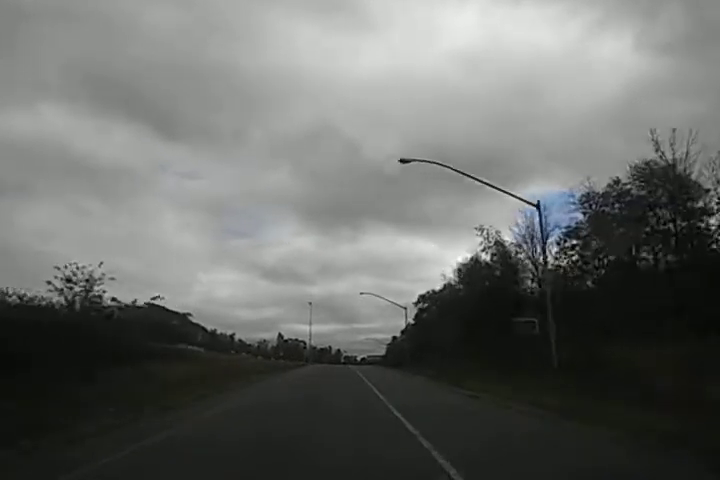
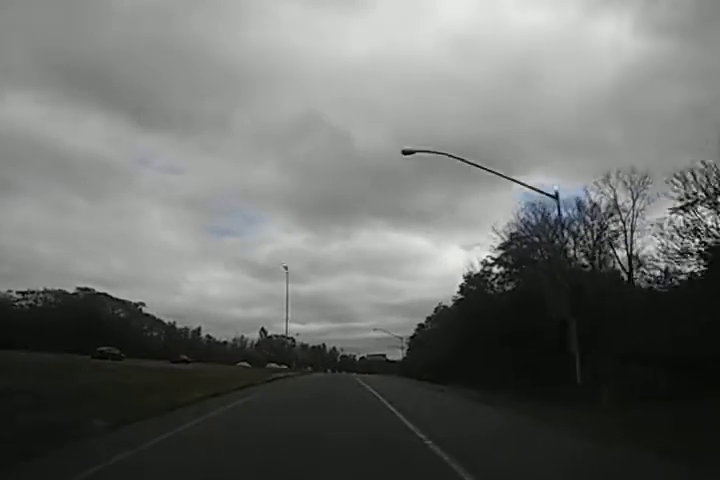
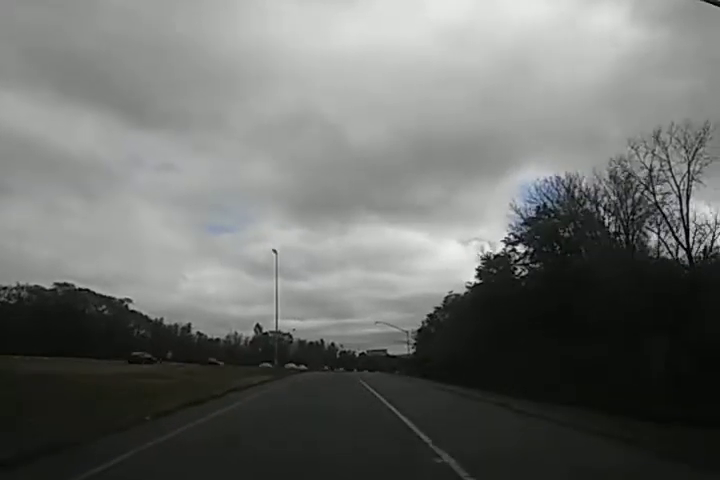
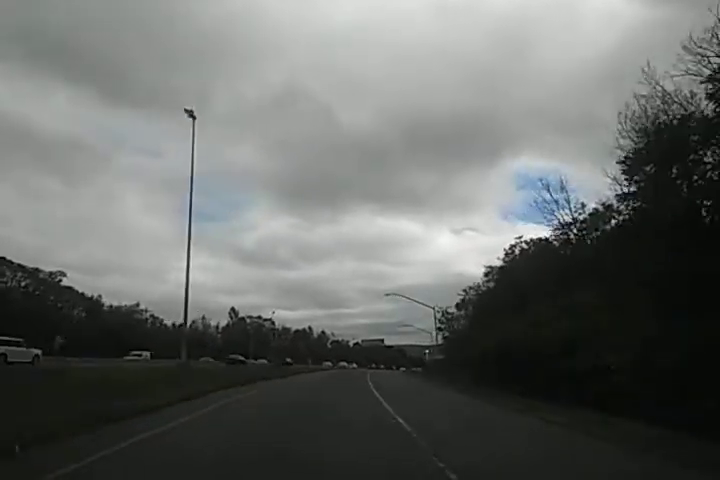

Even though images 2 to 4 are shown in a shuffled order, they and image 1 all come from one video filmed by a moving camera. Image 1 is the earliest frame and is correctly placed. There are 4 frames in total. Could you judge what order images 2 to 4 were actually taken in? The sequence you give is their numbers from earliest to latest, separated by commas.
2, 3, 4
